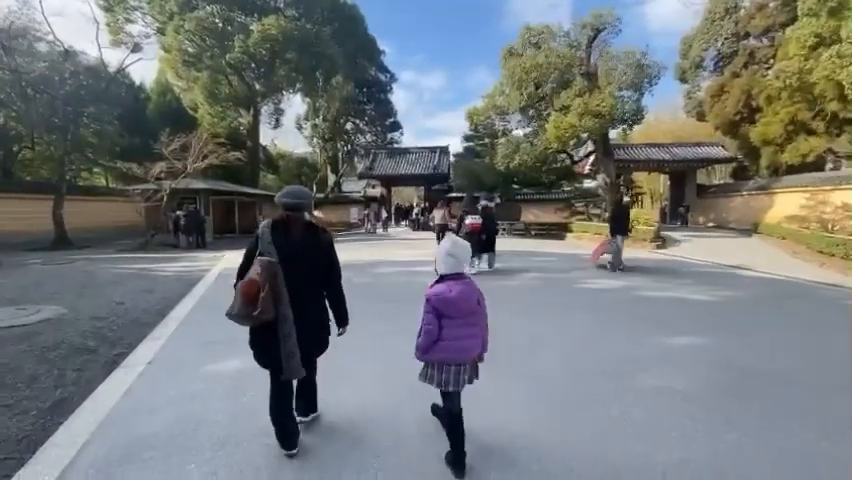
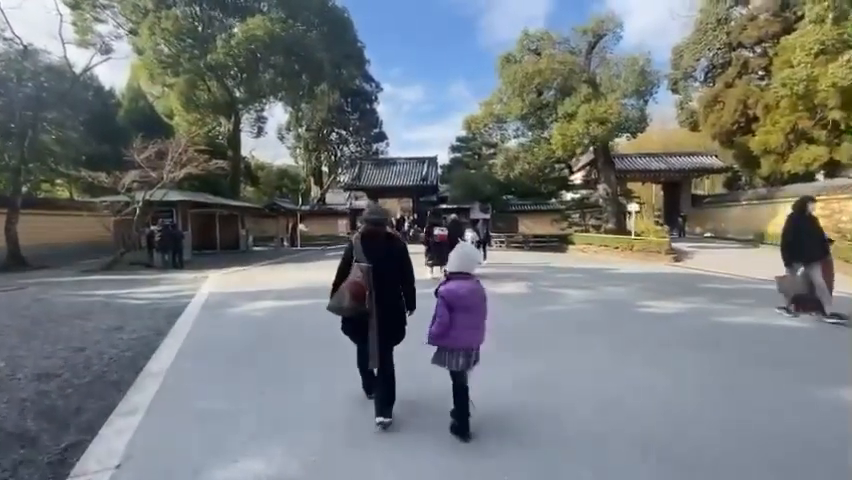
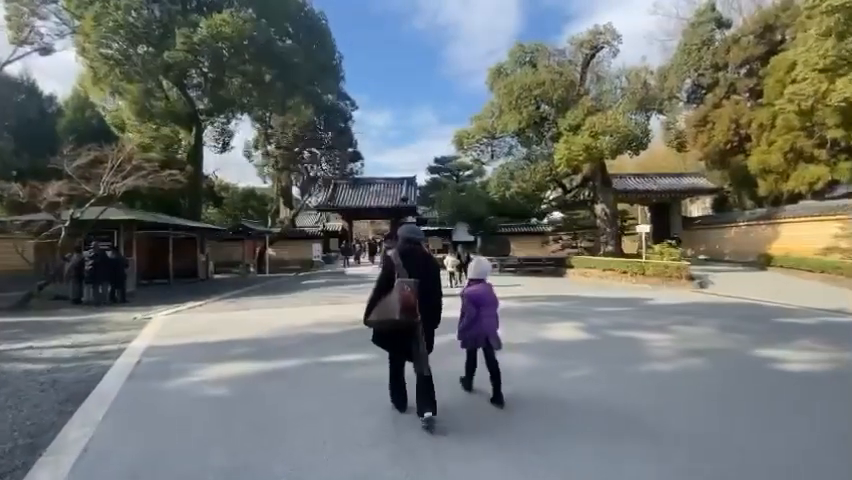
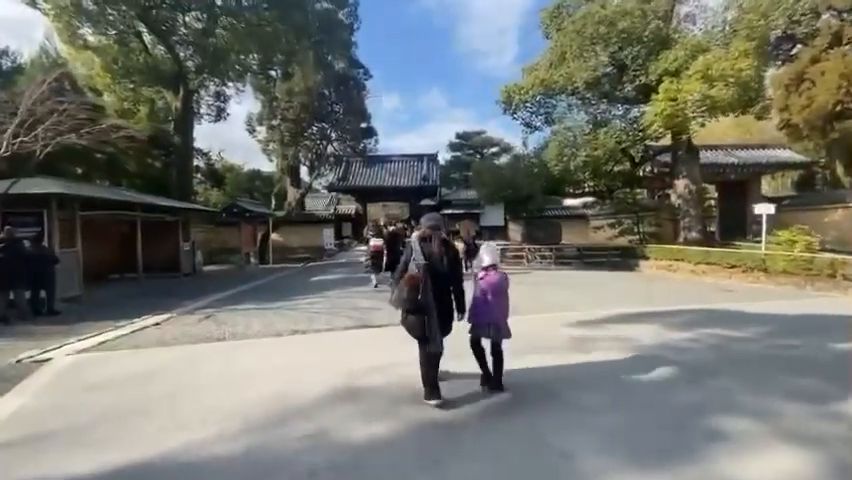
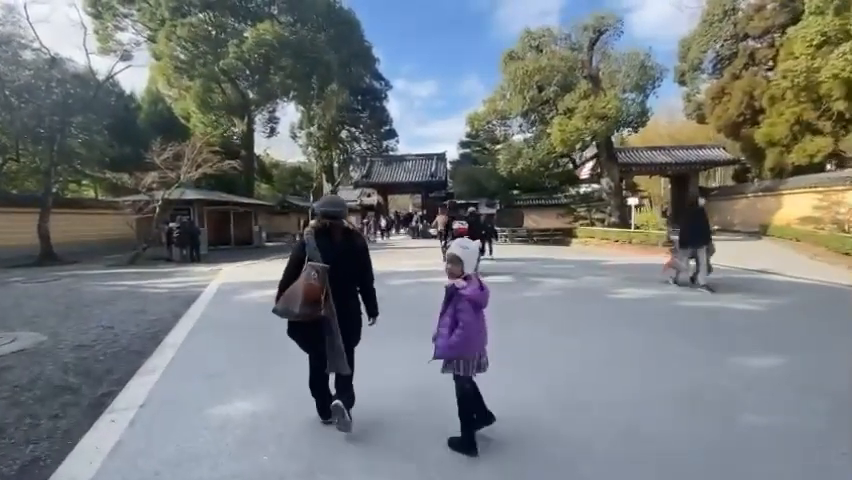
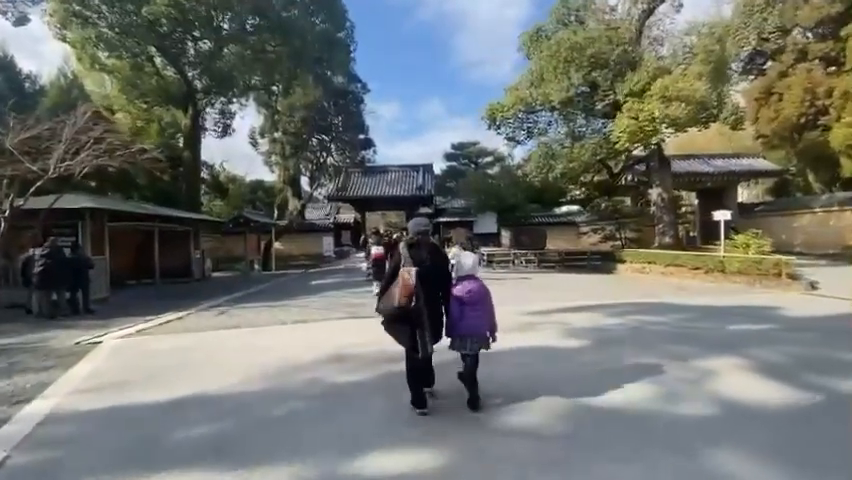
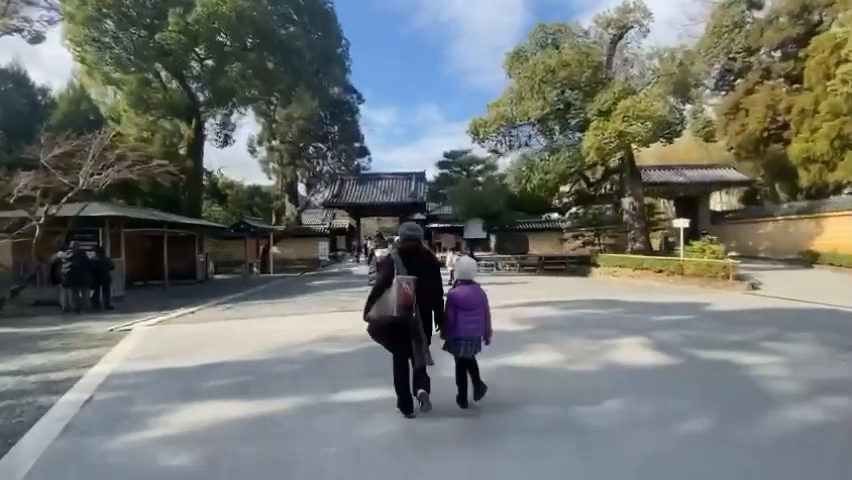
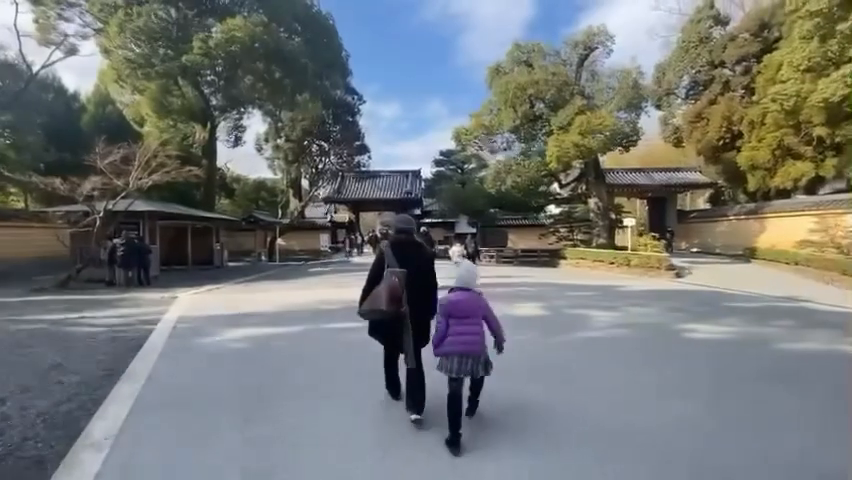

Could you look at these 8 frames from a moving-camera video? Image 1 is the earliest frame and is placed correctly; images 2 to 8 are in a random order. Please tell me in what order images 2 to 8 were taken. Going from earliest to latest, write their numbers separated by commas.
5, 2, 8, 3, 7, 6, 4
